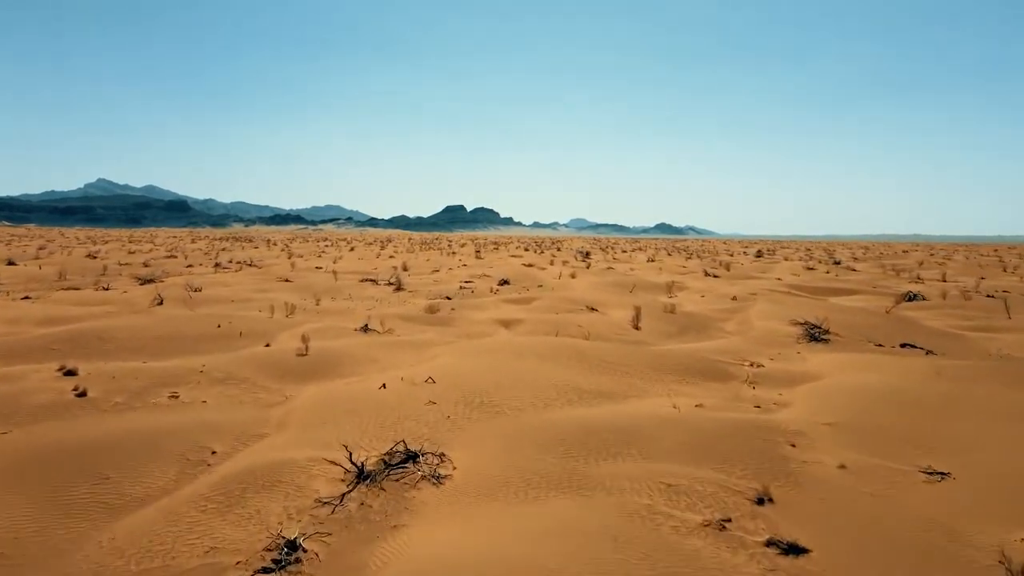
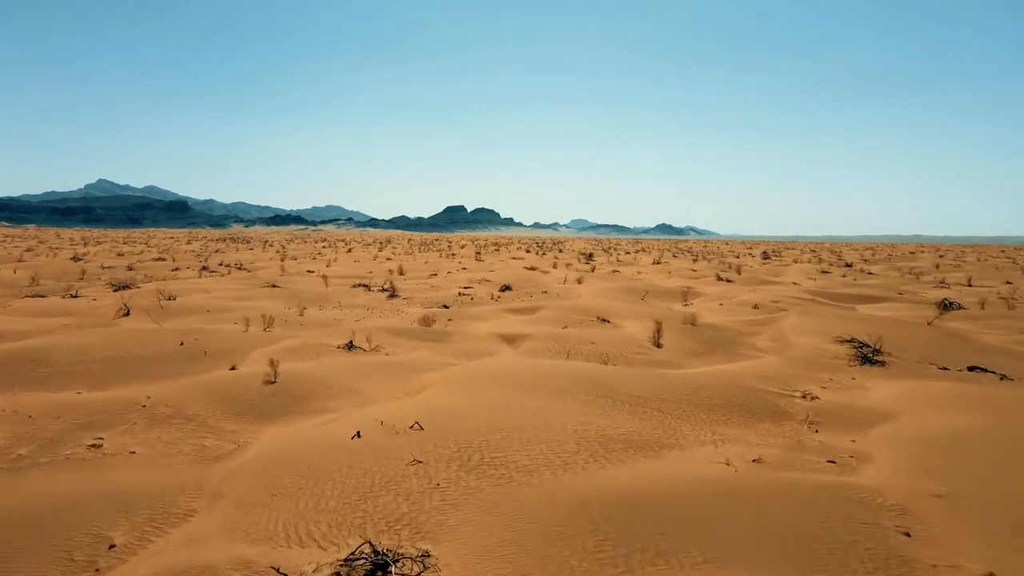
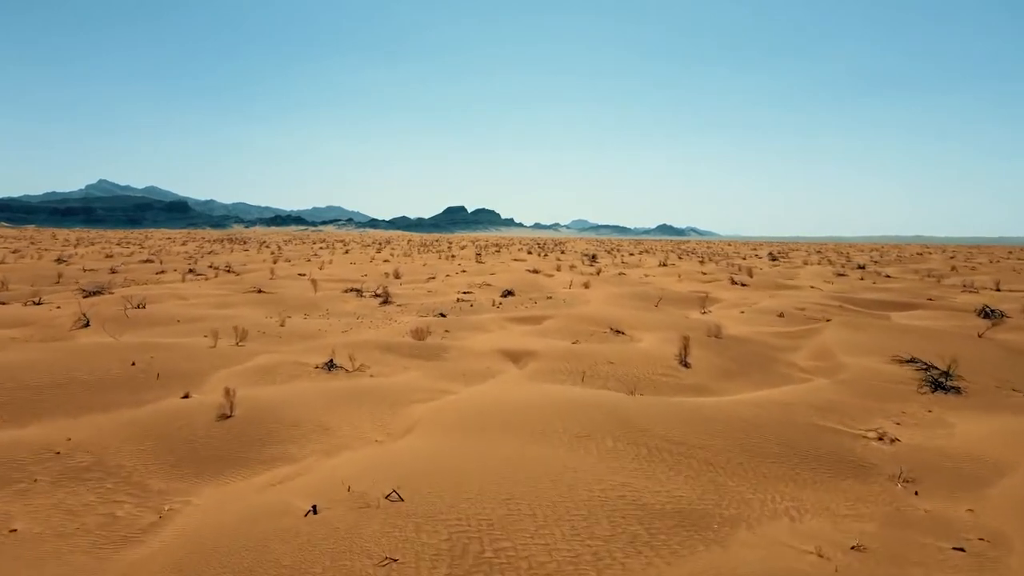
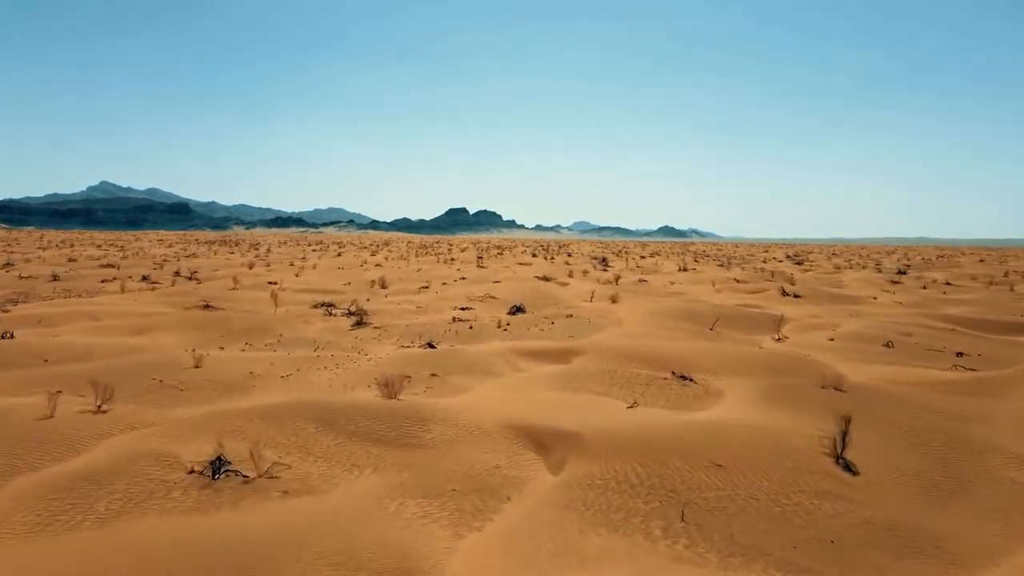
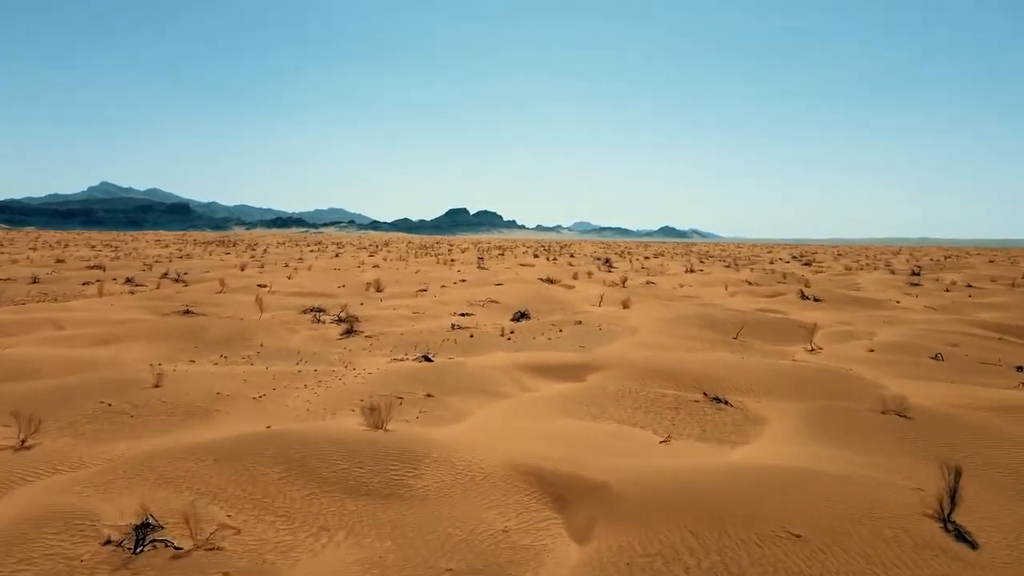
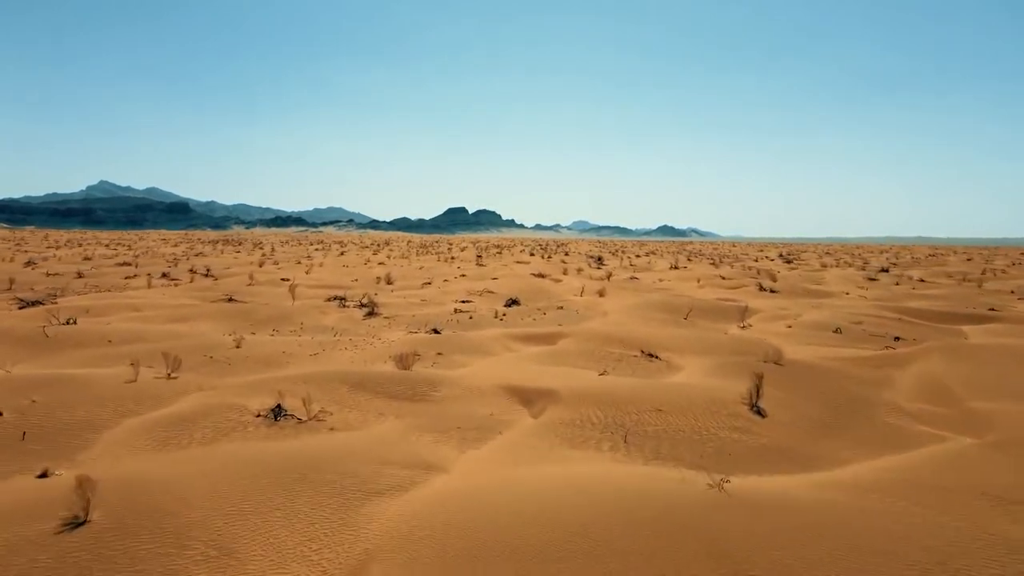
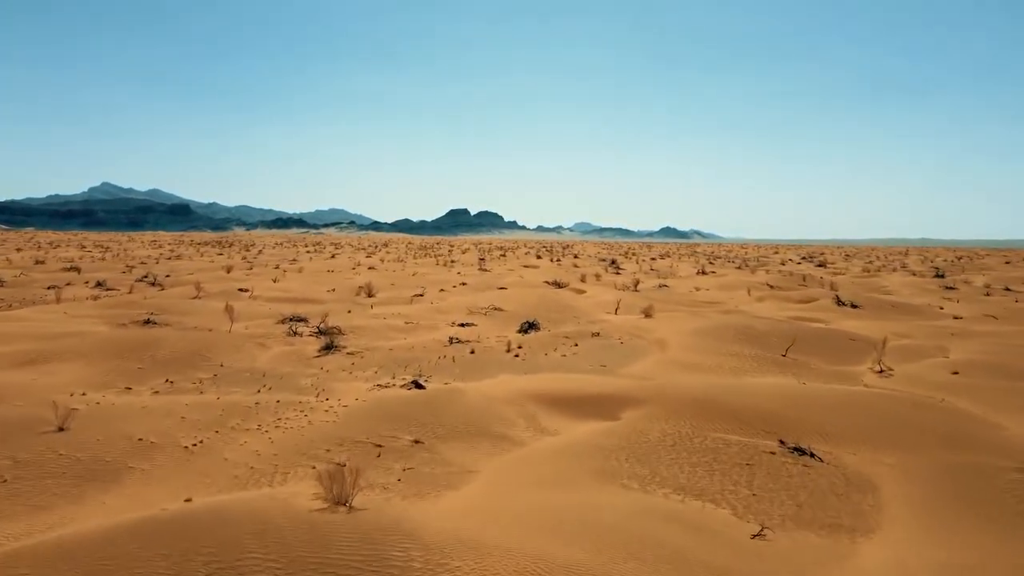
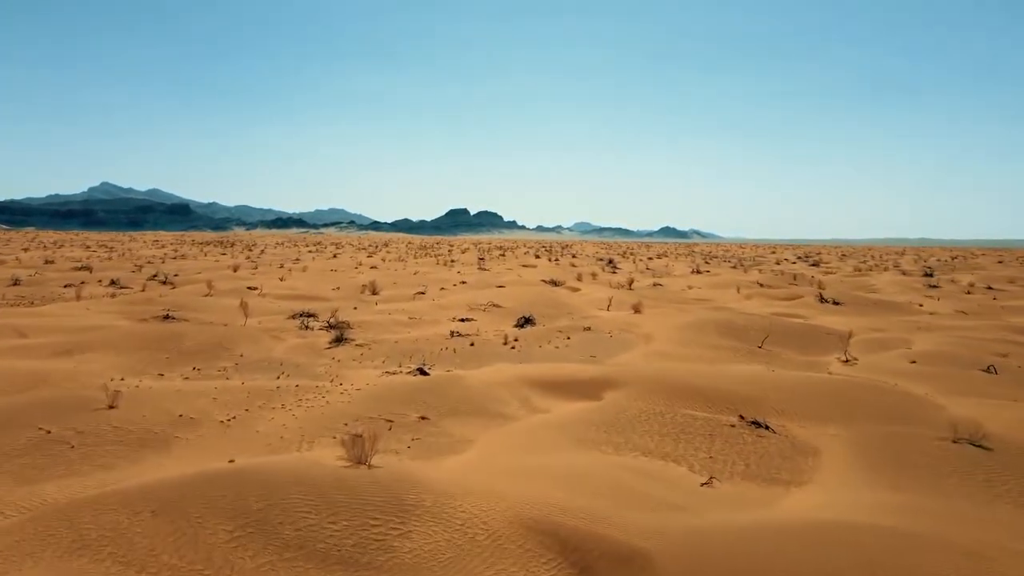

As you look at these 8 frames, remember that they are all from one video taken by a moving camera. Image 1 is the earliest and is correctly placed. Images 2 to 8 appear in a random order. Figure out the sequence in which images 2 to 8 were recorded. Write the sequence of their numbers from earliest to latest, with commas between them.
2, 3, 6, 4, 5, 8, 7
